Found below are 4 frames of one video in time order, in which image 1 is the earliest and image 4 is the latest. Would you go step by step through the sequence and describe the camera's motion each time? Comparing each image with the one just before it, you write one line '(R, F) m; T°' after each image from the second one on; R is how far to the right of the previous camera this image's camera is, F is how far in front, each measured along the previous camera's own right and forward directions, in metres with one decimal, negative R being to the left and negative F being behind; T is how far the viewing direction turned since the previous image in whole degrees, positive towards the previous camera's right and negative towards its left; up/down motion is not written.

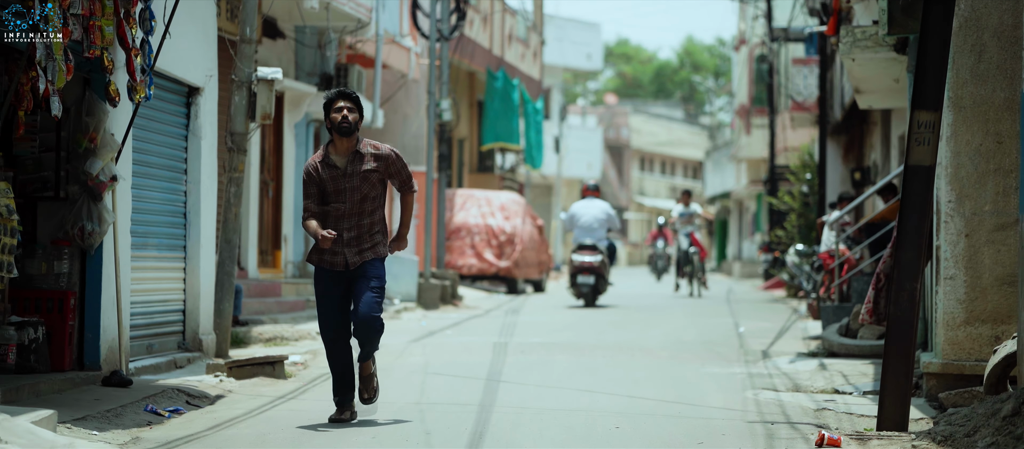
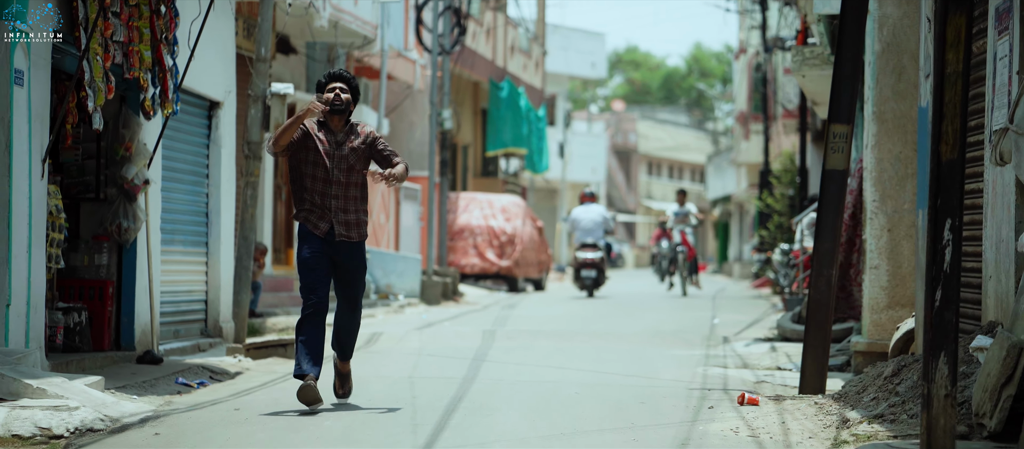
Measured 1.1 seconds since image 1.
(+0.2, -1.1) m; 0°
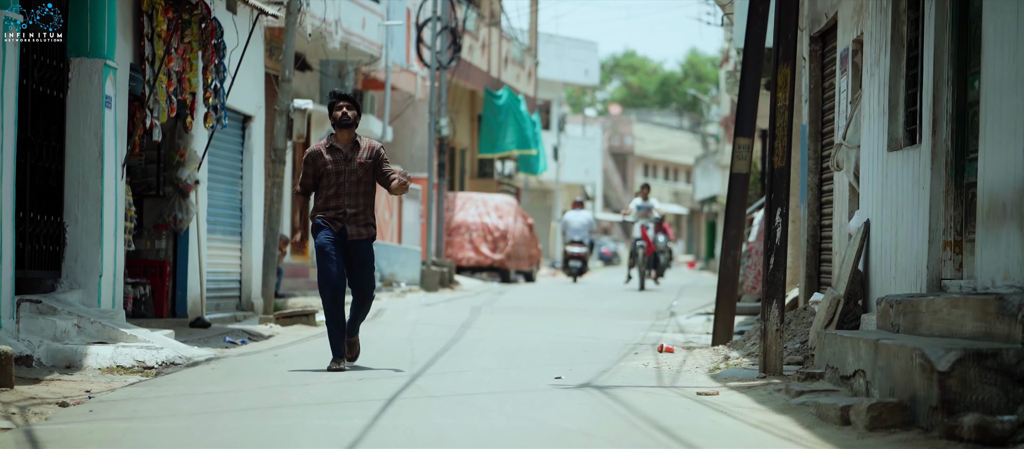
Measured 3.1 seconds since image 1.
(+0.1, -2.1) m; 0°
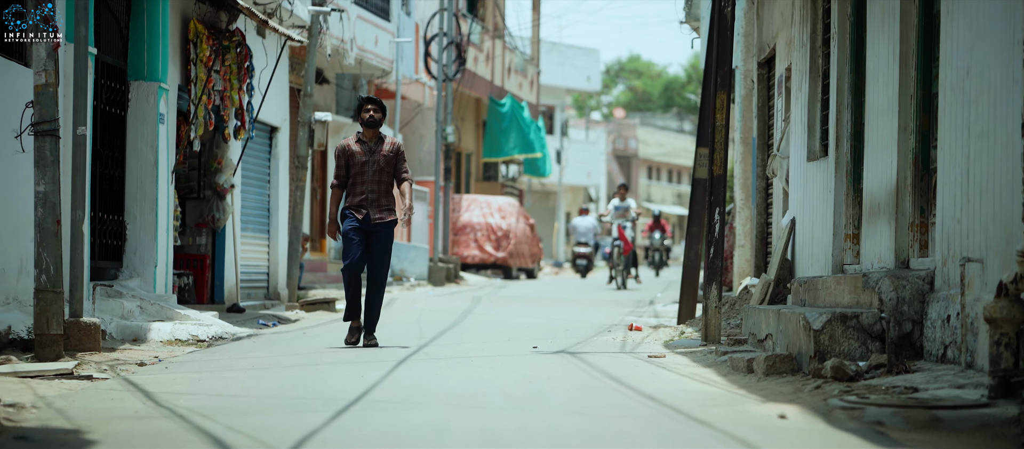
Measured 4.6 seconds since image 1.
(+0.1, -1.5) m; 0°
